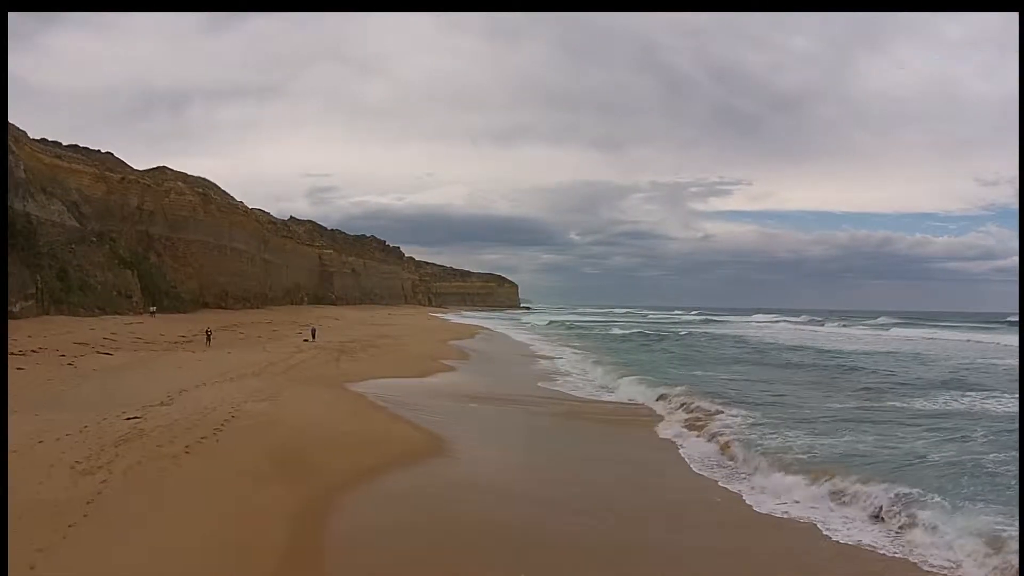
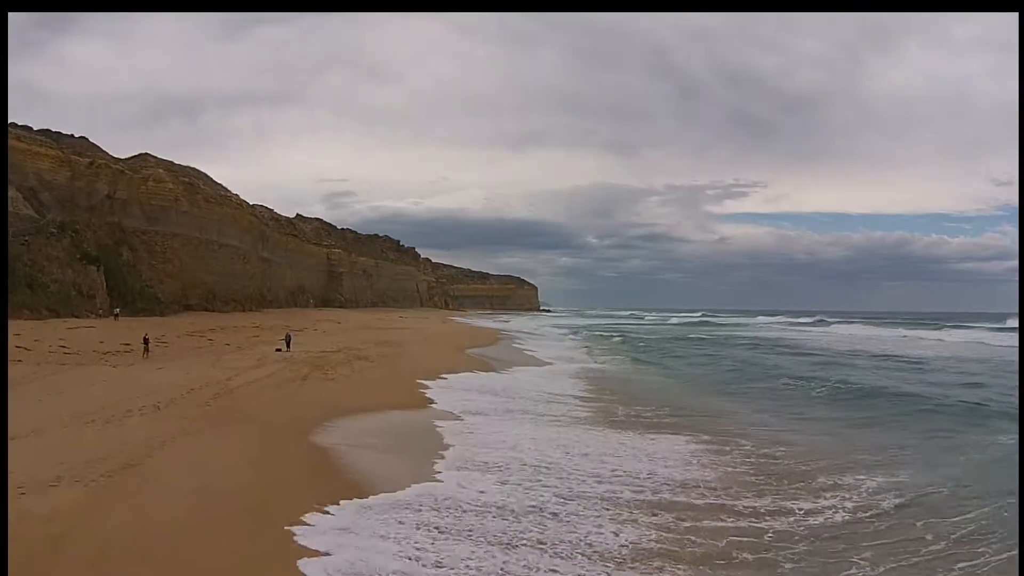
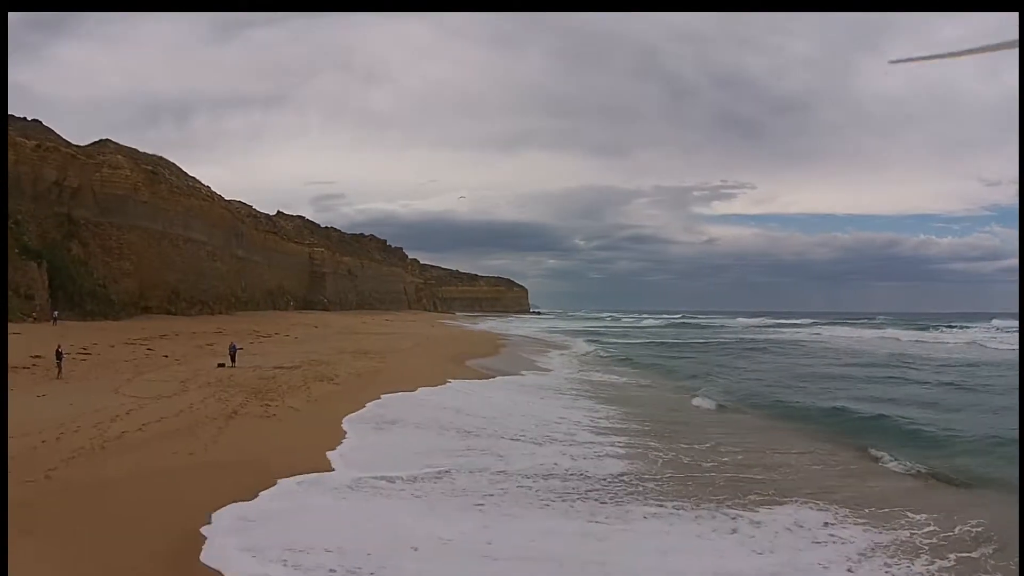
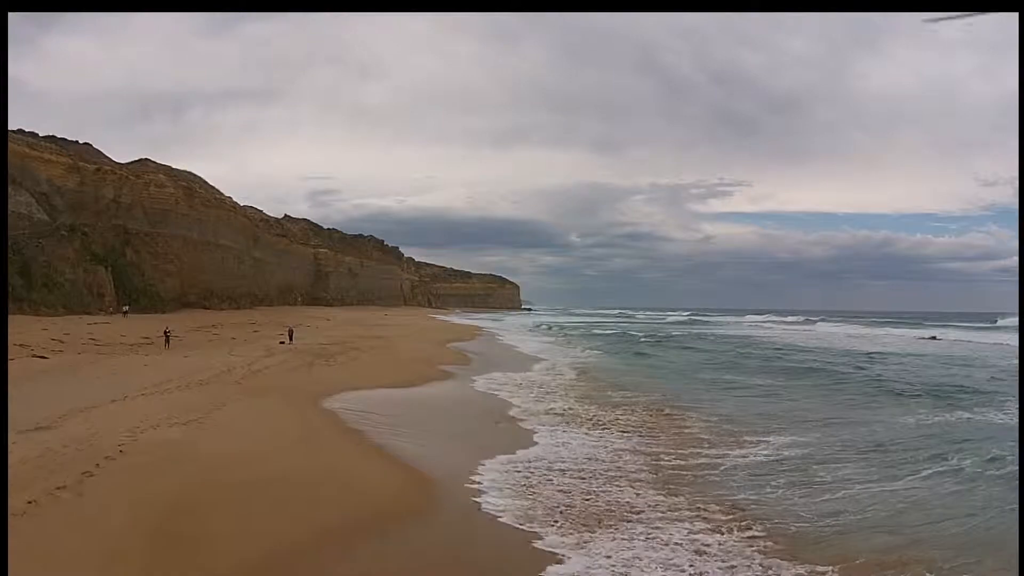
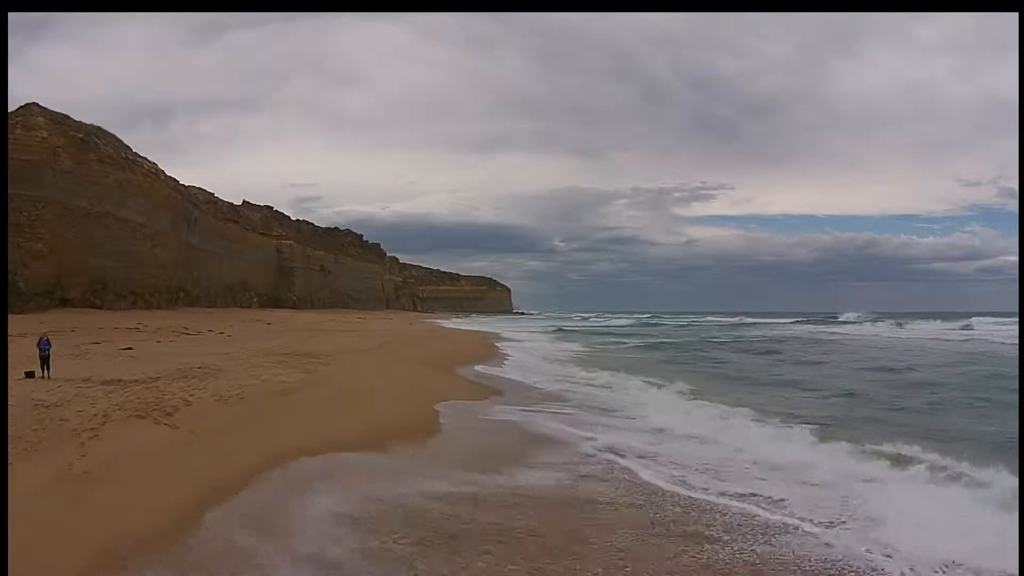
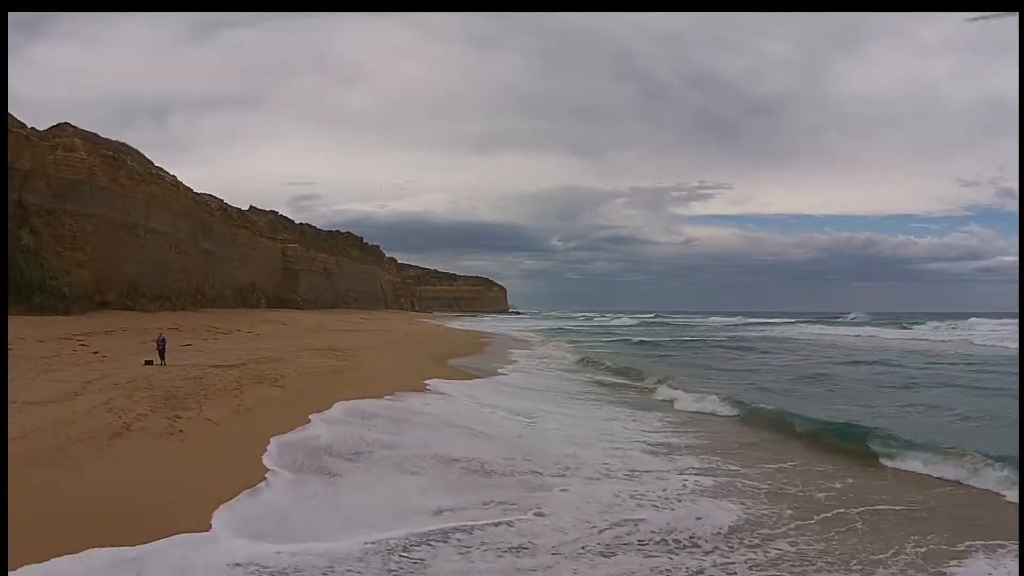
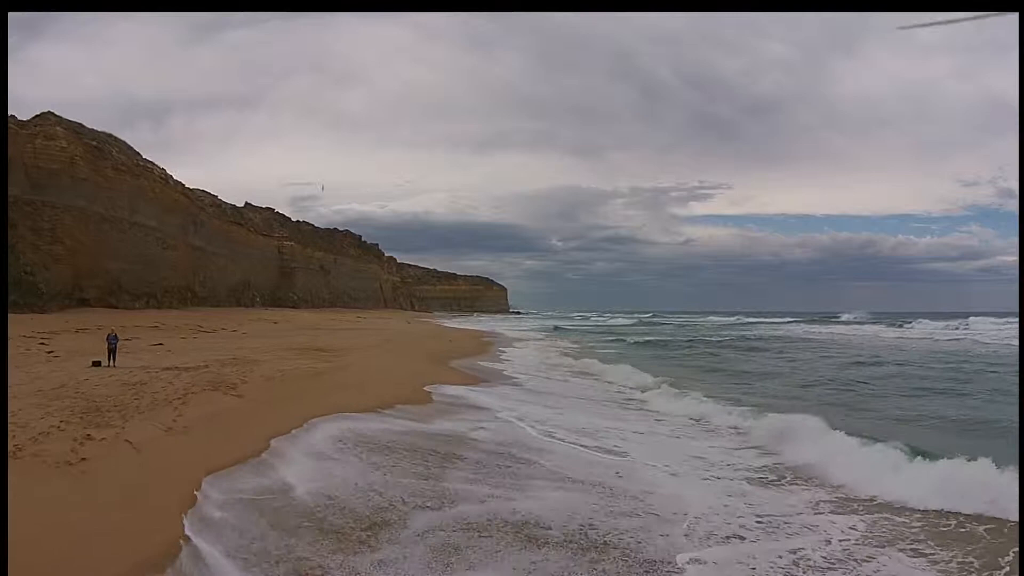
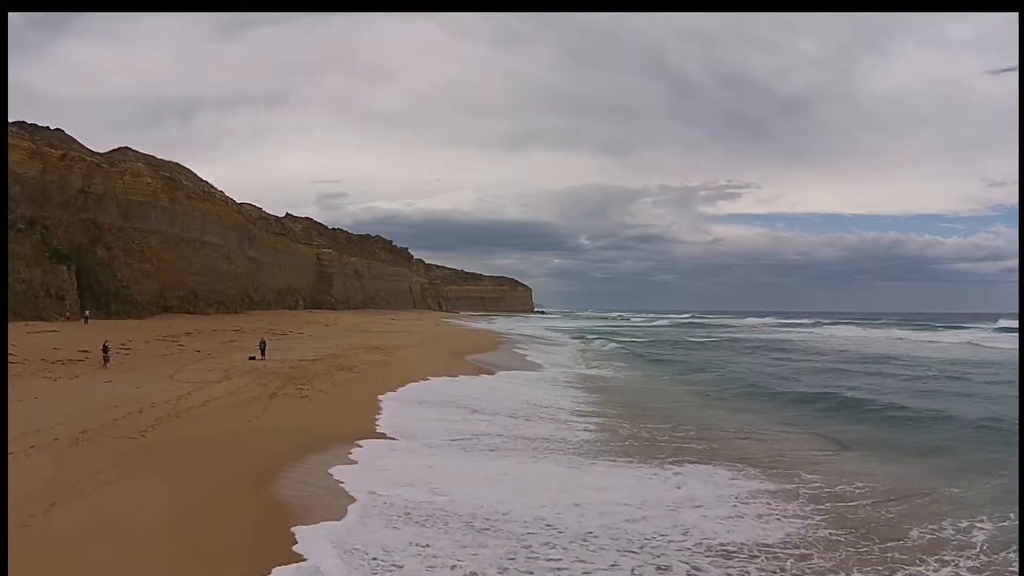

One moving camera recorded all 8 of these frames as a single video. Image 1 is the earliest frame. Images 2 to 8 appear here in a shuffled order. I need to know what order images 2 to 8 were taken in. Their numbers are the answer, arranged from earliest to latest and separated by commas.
4, 2, 8, 3, 6, 7, 5
